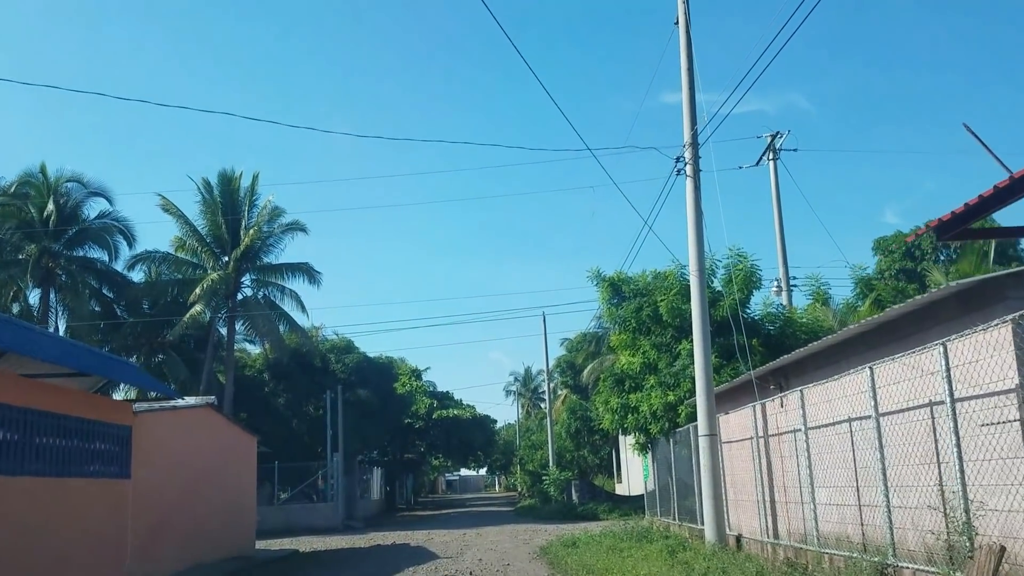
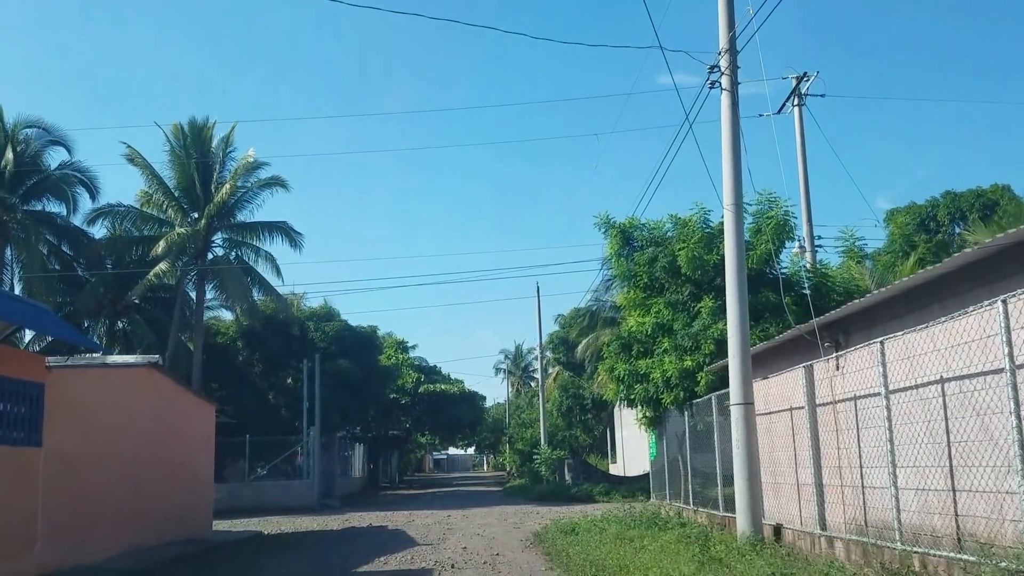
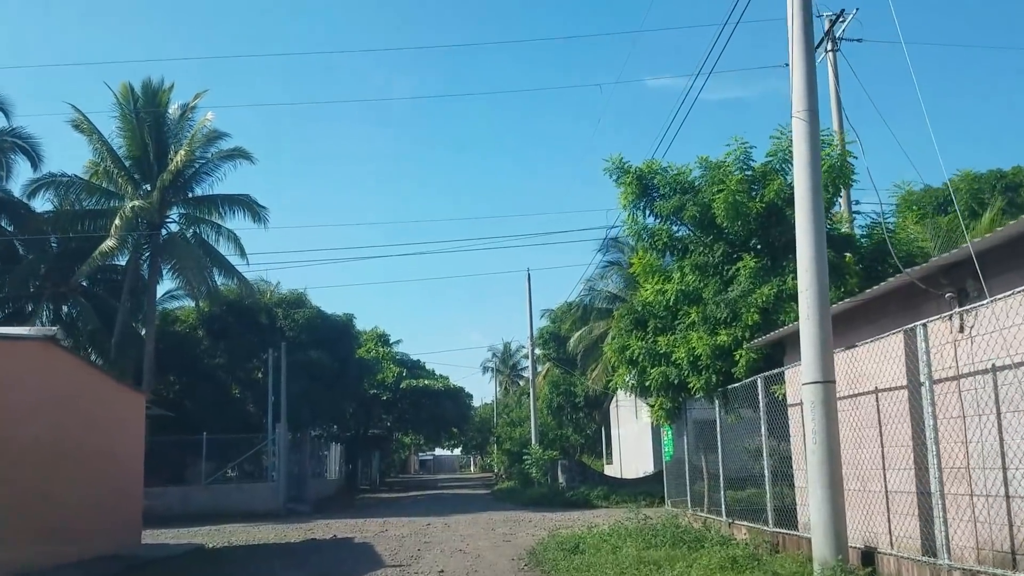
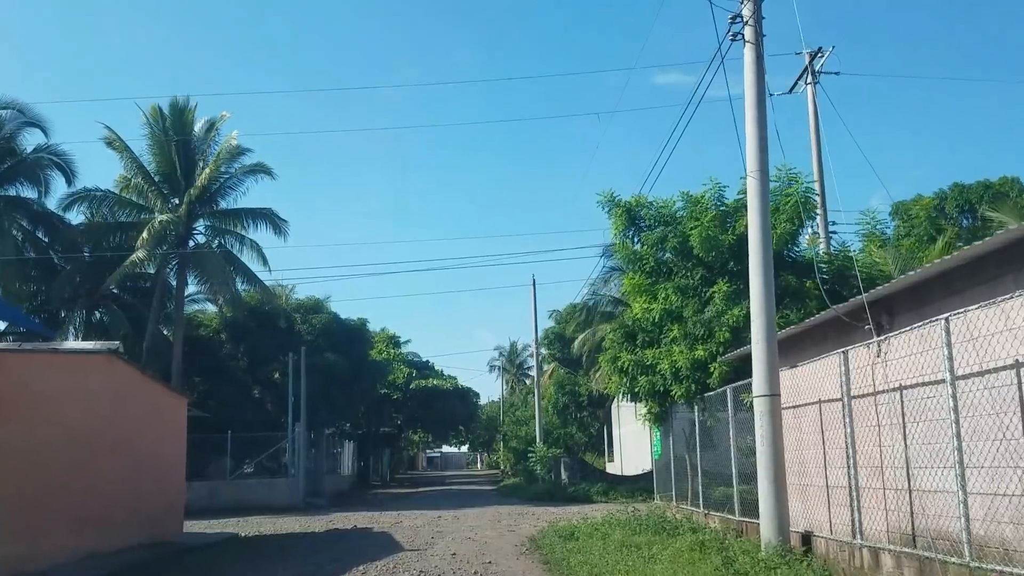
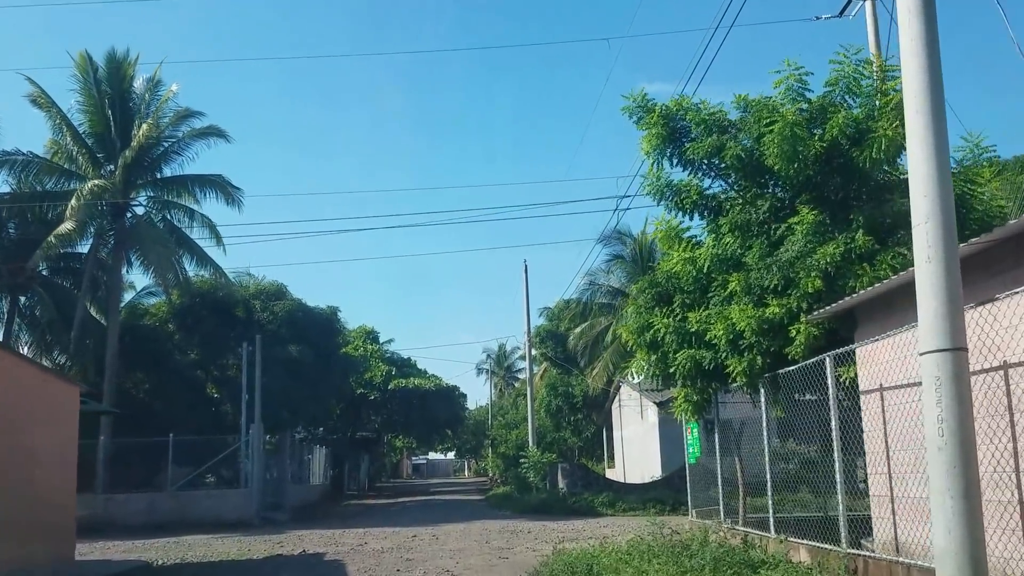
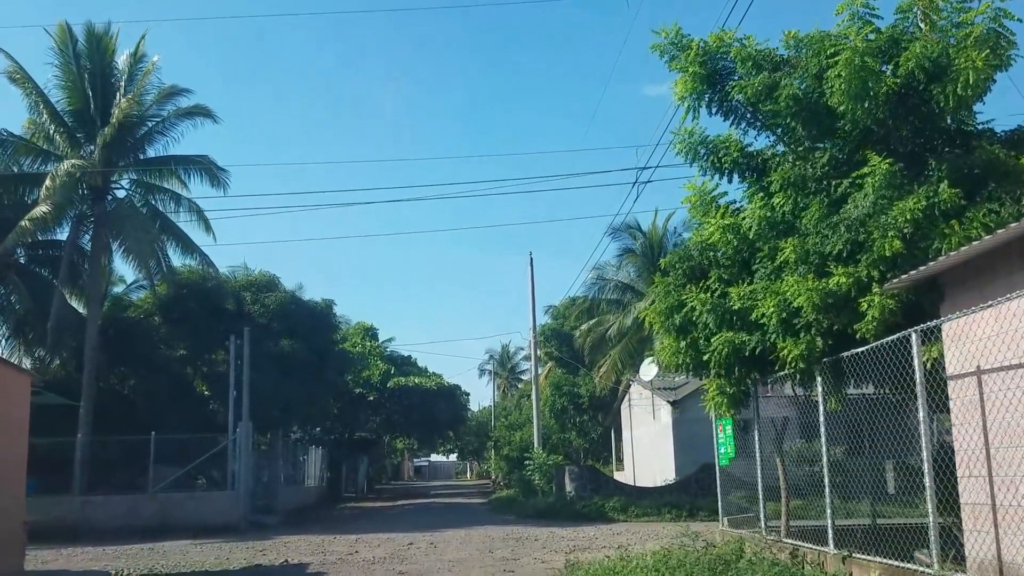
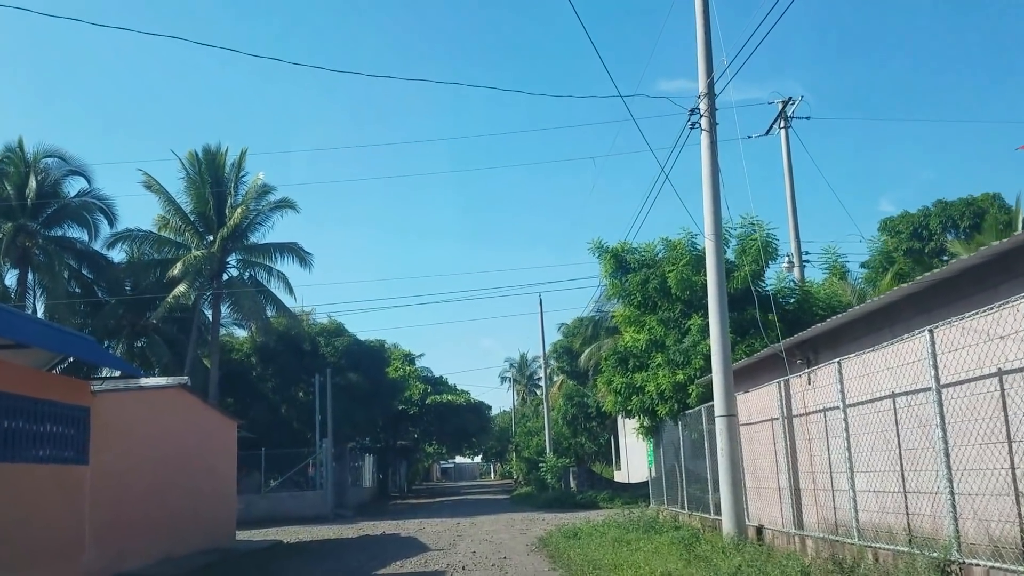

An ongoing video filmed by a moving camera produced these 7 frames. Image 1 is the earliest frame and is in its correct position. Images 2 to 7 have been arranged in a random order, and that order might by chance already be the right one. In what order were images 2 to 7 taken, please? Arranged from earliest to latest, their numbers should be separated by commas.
7, 2, 4, 3, 5, 6
